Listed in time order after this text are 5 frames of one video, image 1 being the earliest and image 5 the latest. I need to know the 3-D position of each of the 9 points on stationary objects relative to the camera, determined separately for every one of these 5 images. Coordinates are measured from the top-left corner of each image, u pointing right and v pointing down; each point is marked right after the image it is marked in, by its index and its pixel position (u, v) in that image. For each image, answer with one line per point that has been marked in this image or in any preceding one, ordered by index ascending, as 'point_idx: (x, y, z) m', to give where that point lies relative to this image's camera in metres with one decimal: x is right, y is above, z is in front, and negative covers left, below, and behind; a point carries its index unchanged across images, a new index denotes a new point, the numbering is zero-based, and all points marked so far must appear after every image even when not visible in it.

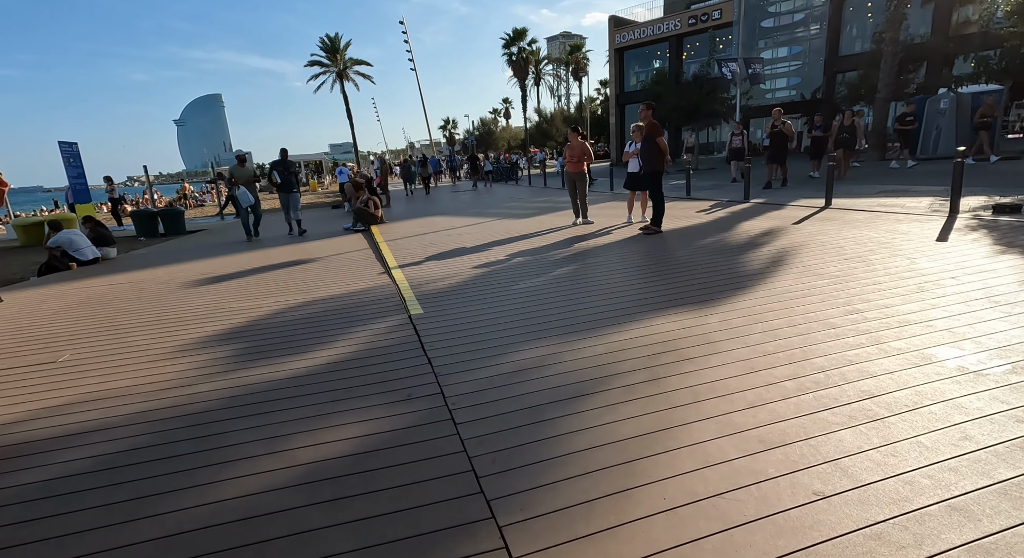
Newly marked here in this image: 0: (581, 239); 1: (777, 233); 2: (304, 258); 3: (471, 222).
0: (+1.1, +0.7, +8.6) m
1: (+3.7, +0.6, +7.3) m
2: (-3.5, +0.3, +8.8) m
3: (-0.9, +1.3, +11.8) m
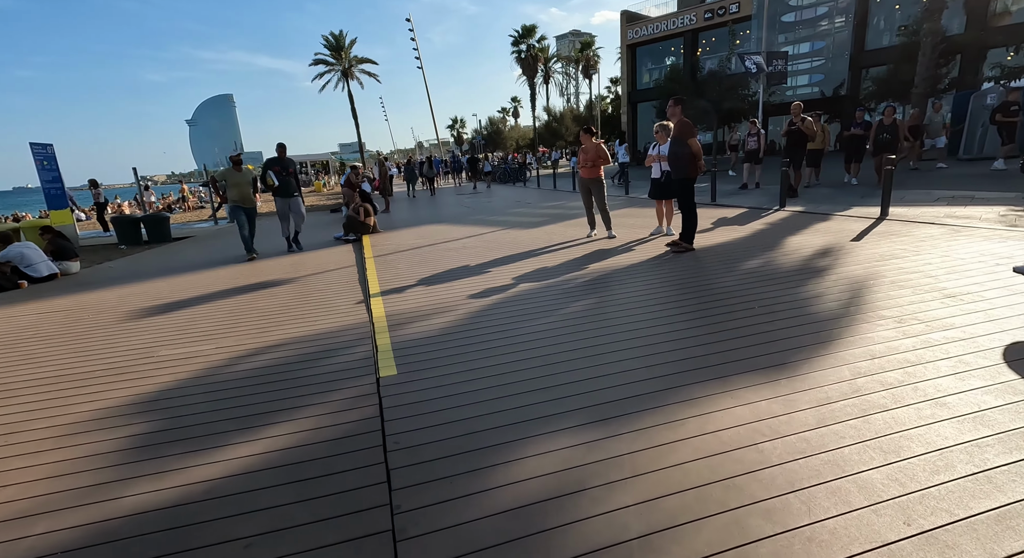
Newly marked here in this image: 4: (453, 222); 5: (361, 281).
0: (+1.2, +0.3, +7.4) m
1: (+3.7, +0.3, +6.0) m
2: (-3.4, 0.0, +7.7) m
3: (-0.8, +0.9, +10.6) m
4: (-1.5, +1.4, +13.0) m
5: (-2.0, 0.0, +6.8) m
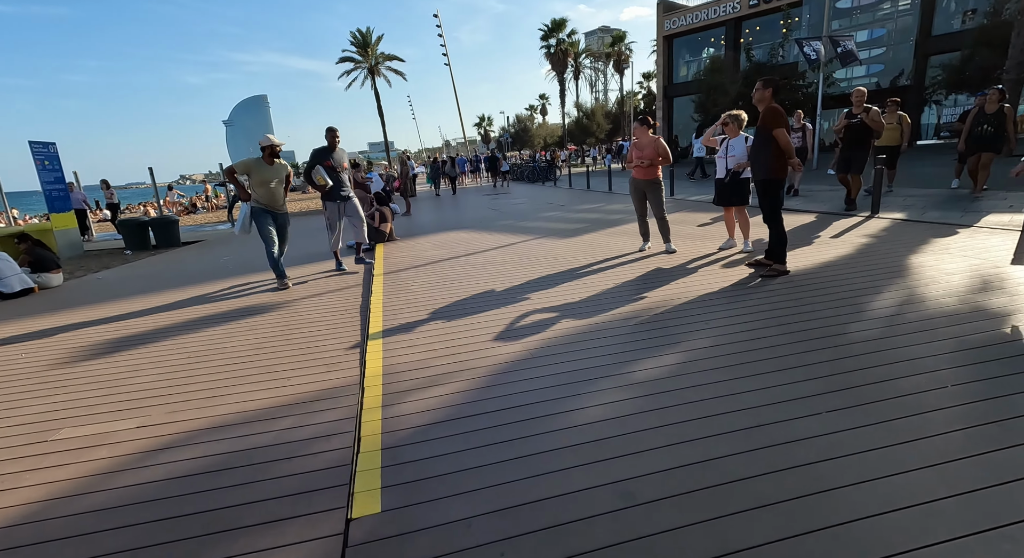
0: (+1.6, 0.0, +5.8) m
1: (+4.1, 0.0, +4.4) m
2: (-3.0, -0.3, +6.4) m
3: (-0.2, +0.6, +9.2) m
4: (-0.8, +1.1, +11.6) m
5: (-1.6, -0.3, +5.4) m
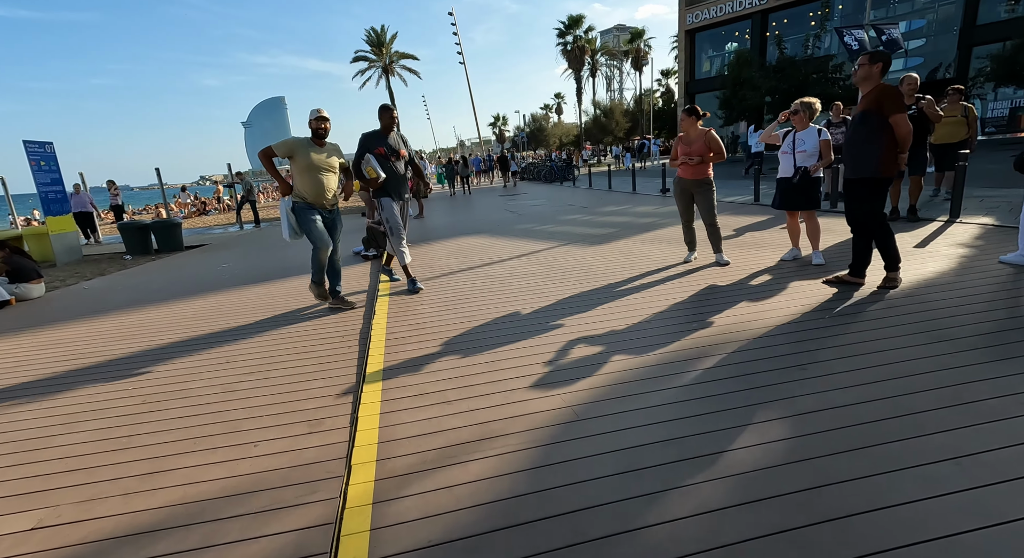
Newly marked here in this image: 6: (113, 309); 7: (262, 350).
0: (+1.9, -0.2, +4.8) m
1: (+4.3, -0.2, +3.3) m
2: (-2.7, -0.4, +5.5) m
3: (+0.2, +0.5, +8.2) m
4: (-0.4, +0.9, +10.6) m
5: (-1.3, -0.5, +4.5) m
6: (-5.4, -0.4, +7.1) m
7: (-2.1, -0.6, +4.5) m
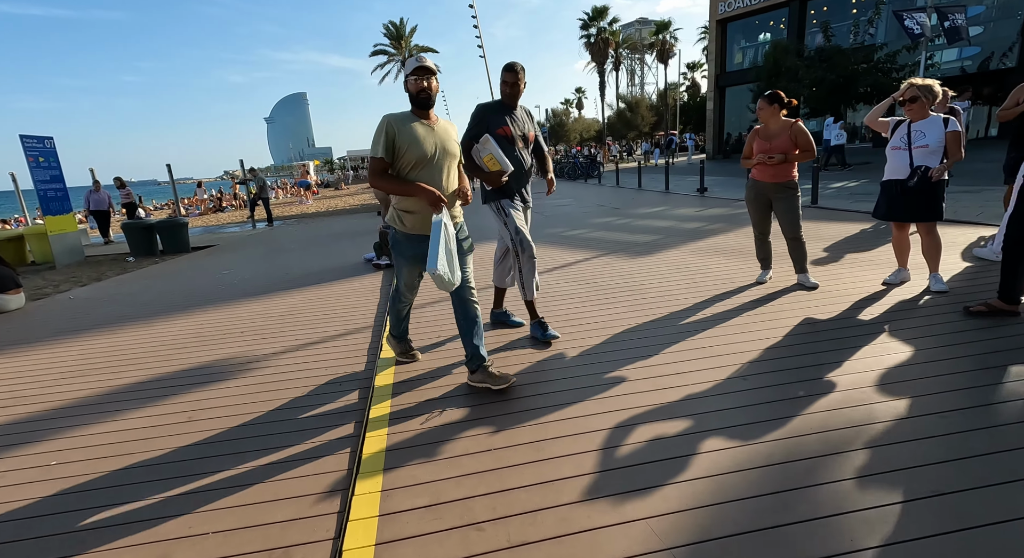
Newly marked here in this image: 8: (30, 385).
0: (+2.2, -0.4, +3.7) m
1: (+4.6, -0.5, +2.1) m
2: (-2.4, -0.6, +4.5) m
3: (+0.6, +0.3, +7.1) m
4: (+0.1, +0.8, +9.6) m
5: (-1.0, -0.7, +3.5) m
6: (-5.0, -0.6, +6.2) m
7: (-1.8, -0.8, +3.5) m
8: (-4.0, -0.8, +4.3) m
